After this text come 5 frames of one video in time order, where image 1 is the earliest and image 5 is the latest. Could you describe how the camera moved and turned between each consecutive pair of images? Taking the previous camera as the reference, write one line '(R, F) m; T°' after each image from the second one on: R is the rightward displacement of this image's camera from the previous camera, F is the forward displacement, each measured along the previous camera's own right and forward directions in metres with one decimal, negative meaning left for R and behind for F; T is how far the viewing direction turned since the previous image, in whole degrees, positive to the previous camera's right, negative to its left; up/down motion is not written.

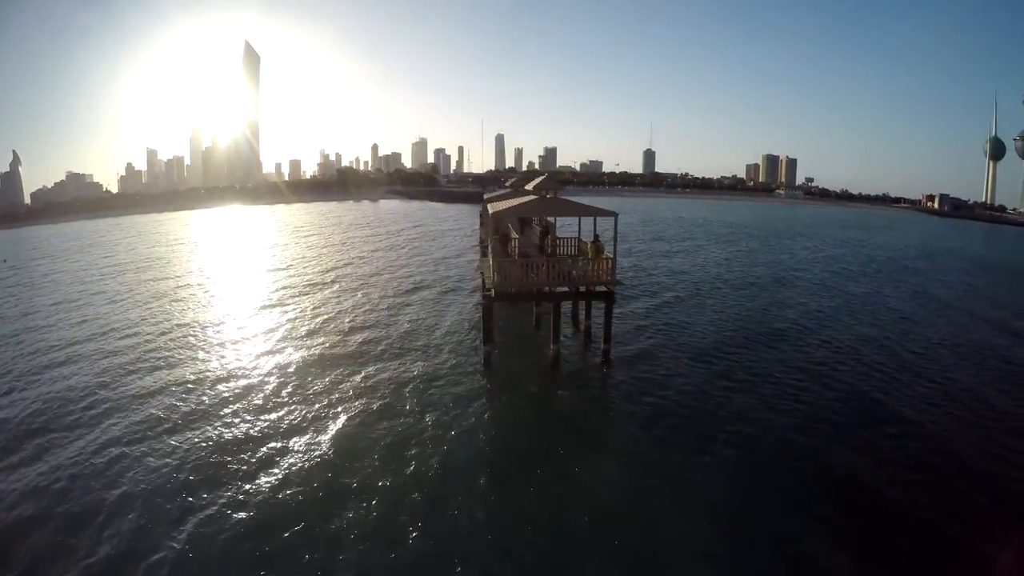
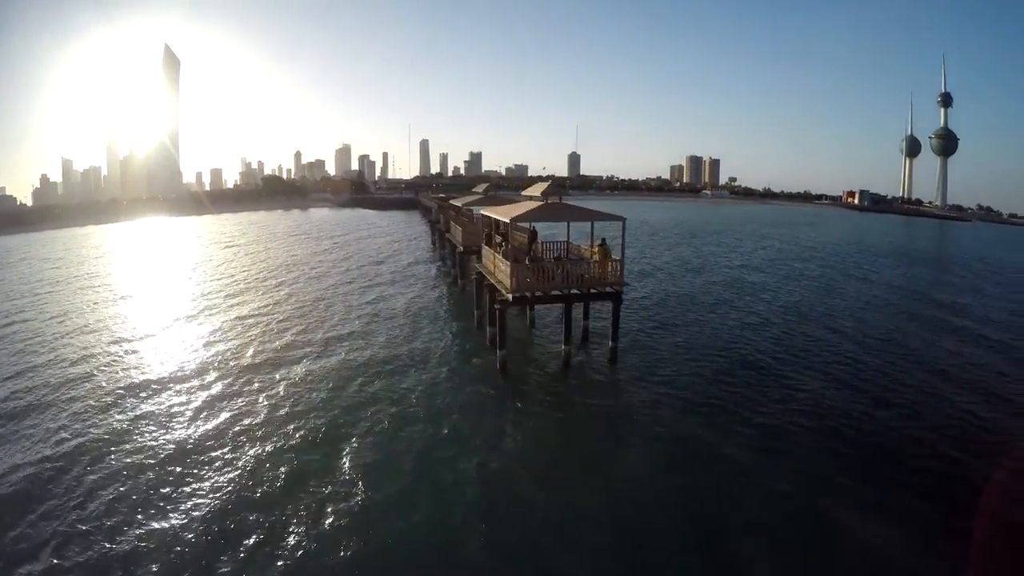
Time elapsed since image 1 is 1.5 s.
(-1.8, +1.2) m; +8°
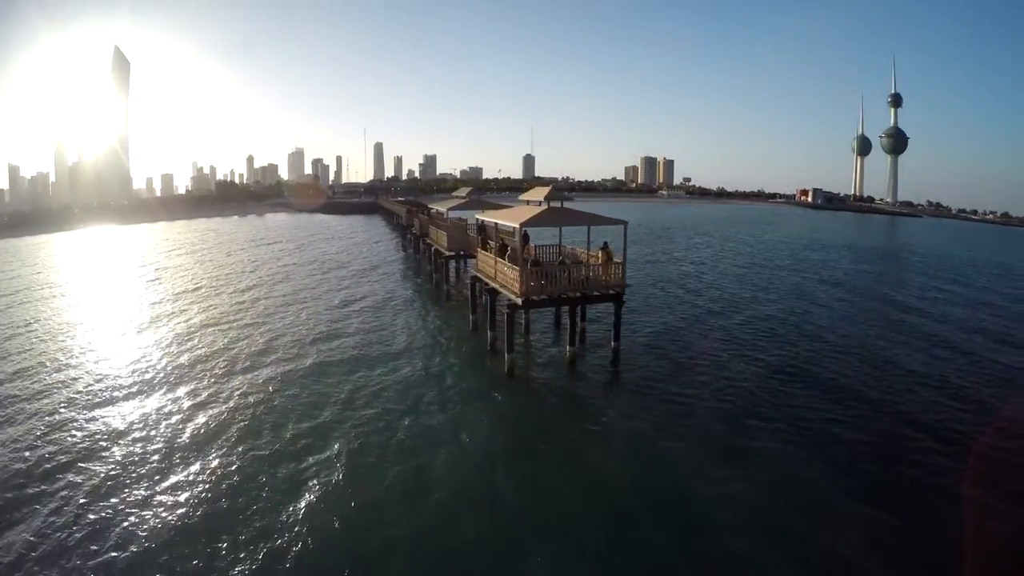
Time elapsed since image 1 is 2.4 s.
(-1.4, +0.3) m; +5°
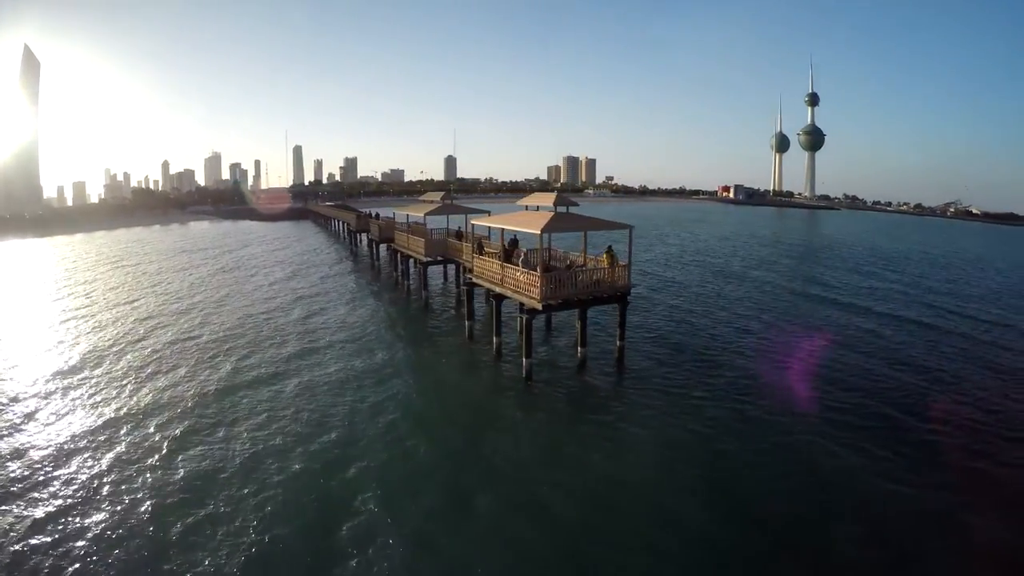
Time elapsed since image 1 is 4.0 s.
(-2.4, -0.1) m; +8°
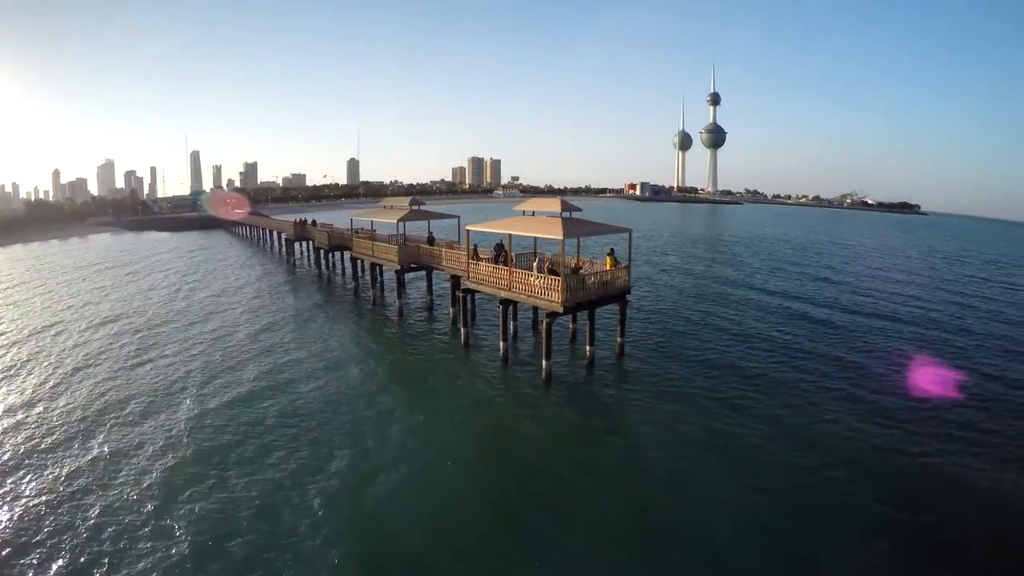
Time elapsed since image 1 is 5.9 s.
(-2.9, -1.5) m; +10°
